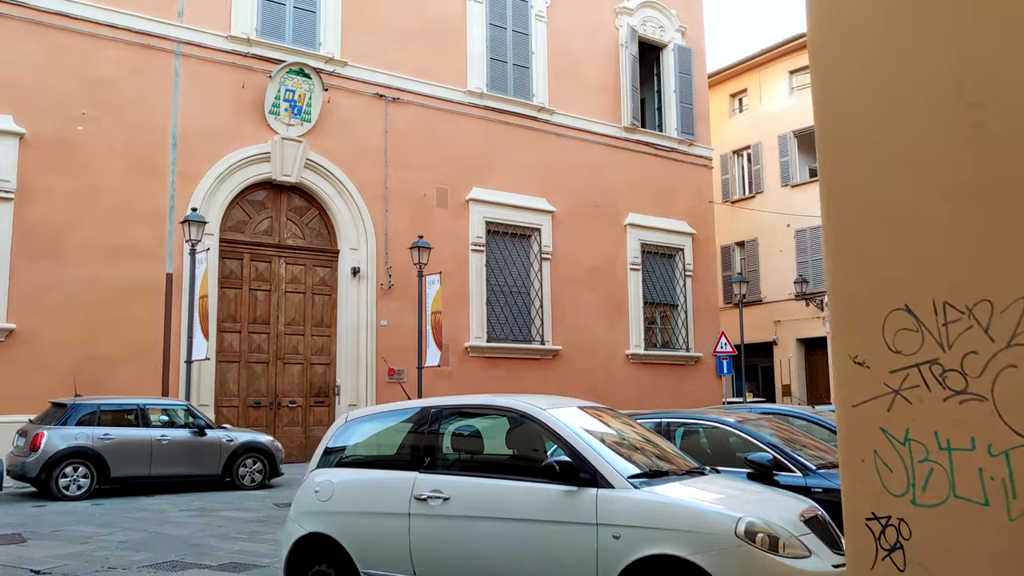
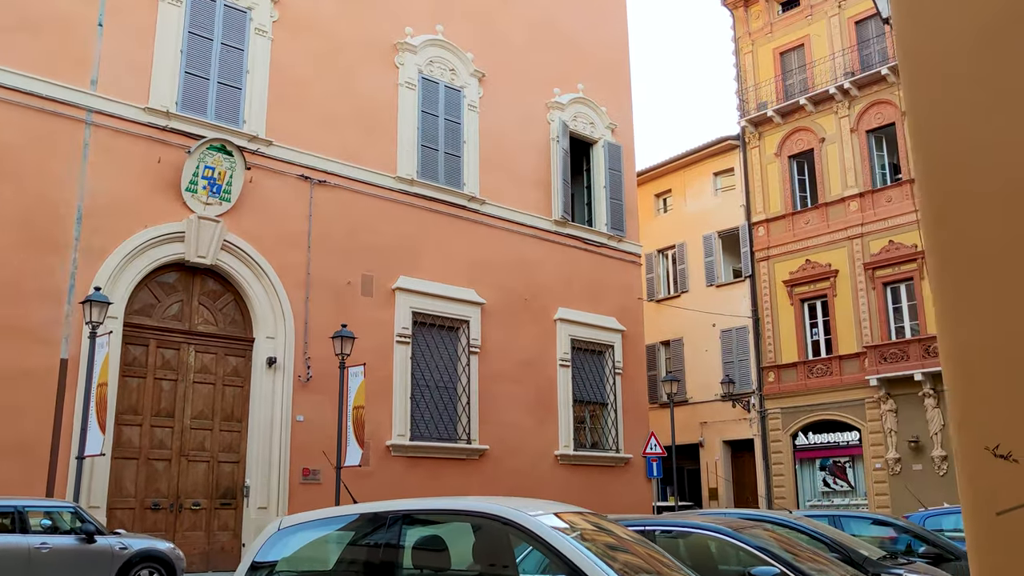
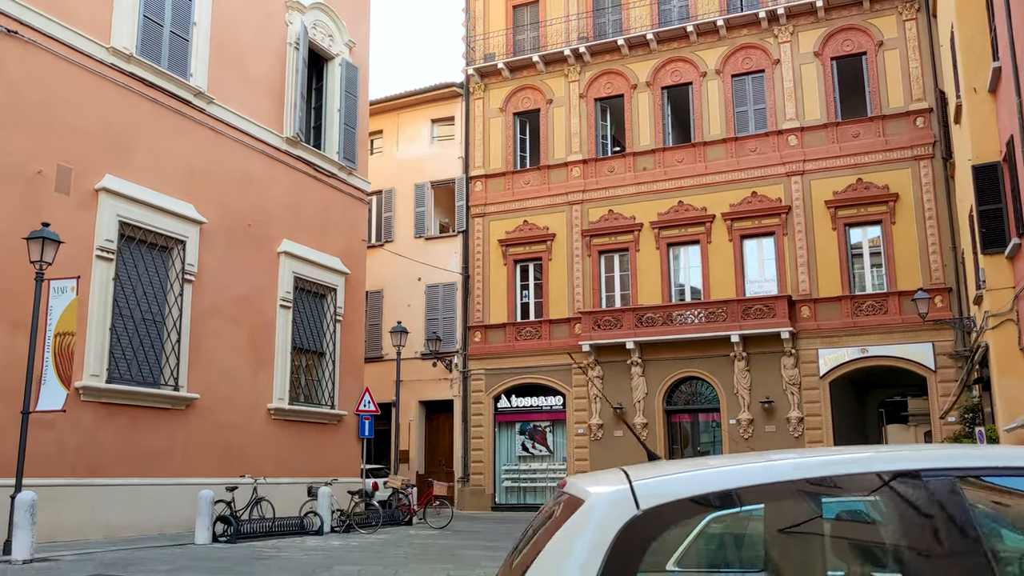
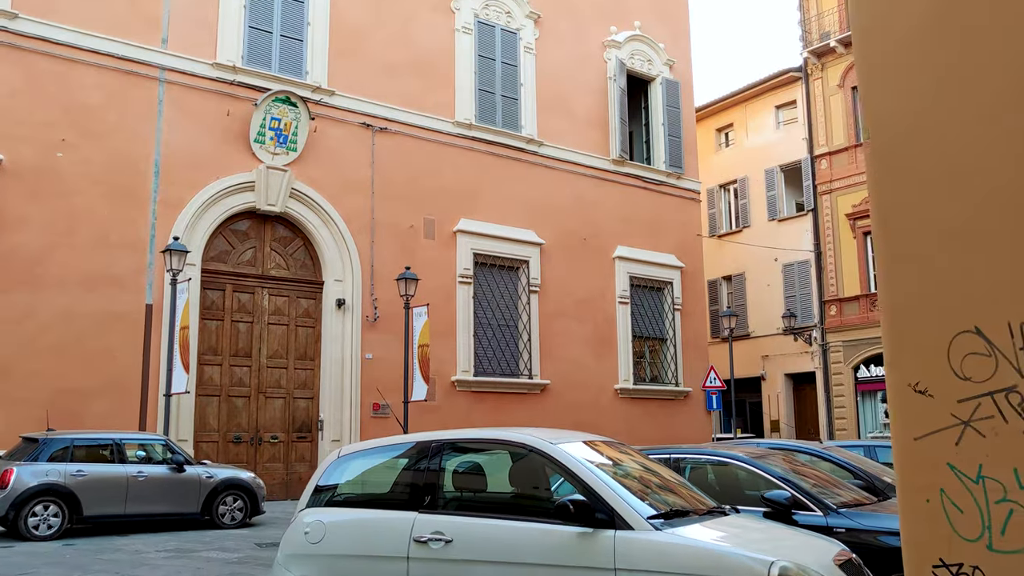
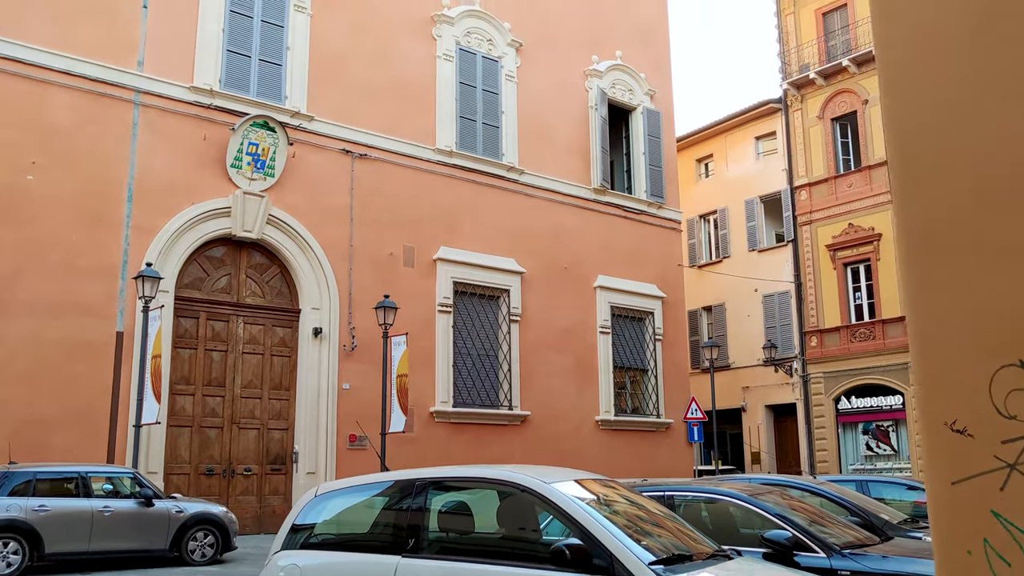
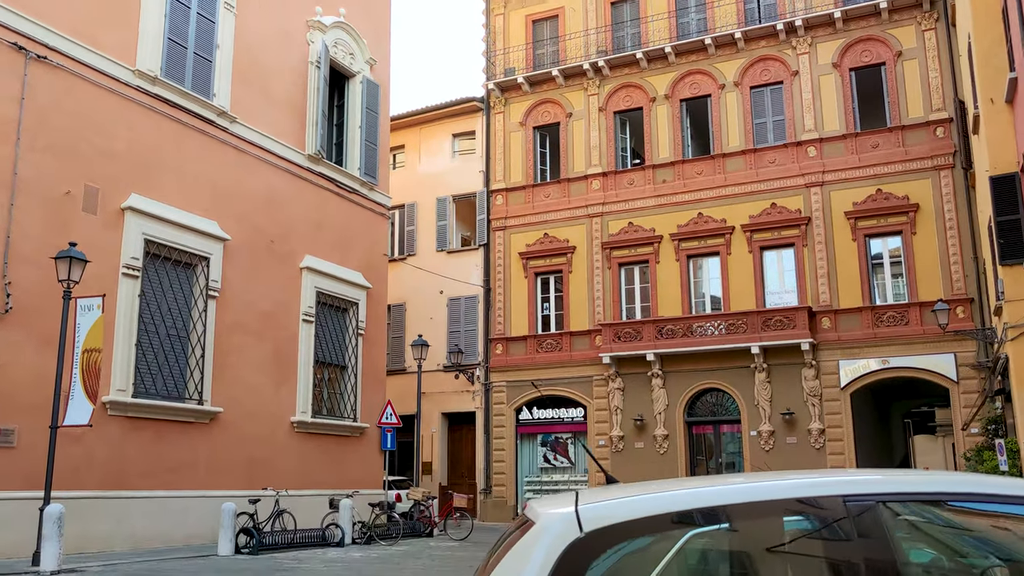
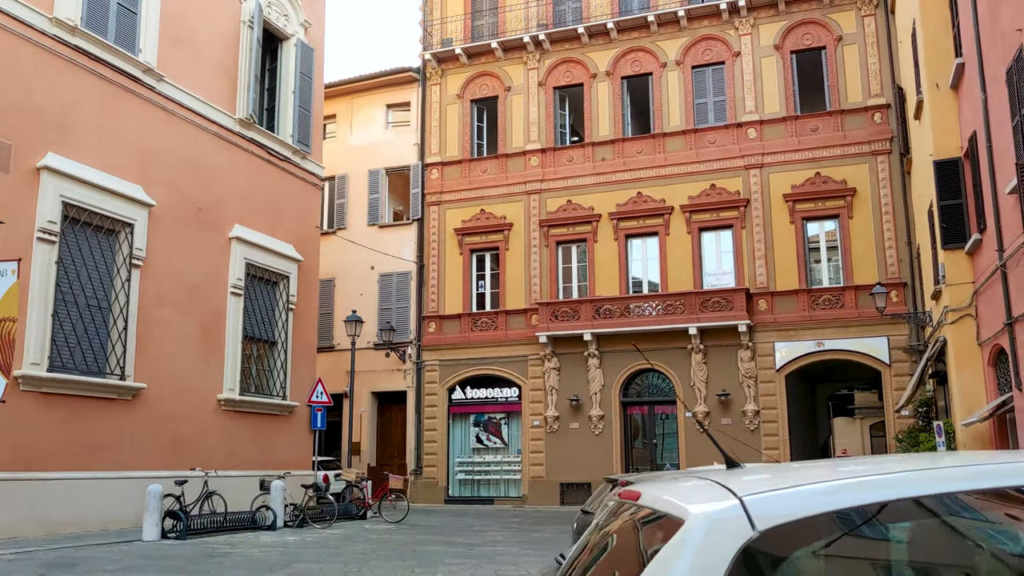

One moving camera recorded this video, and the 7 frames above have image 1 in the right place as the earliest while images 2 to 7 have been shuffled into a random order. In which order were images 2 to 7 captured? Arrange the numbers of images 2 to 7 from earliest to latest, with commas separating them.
4, 5, 2, 6, 3, 7
